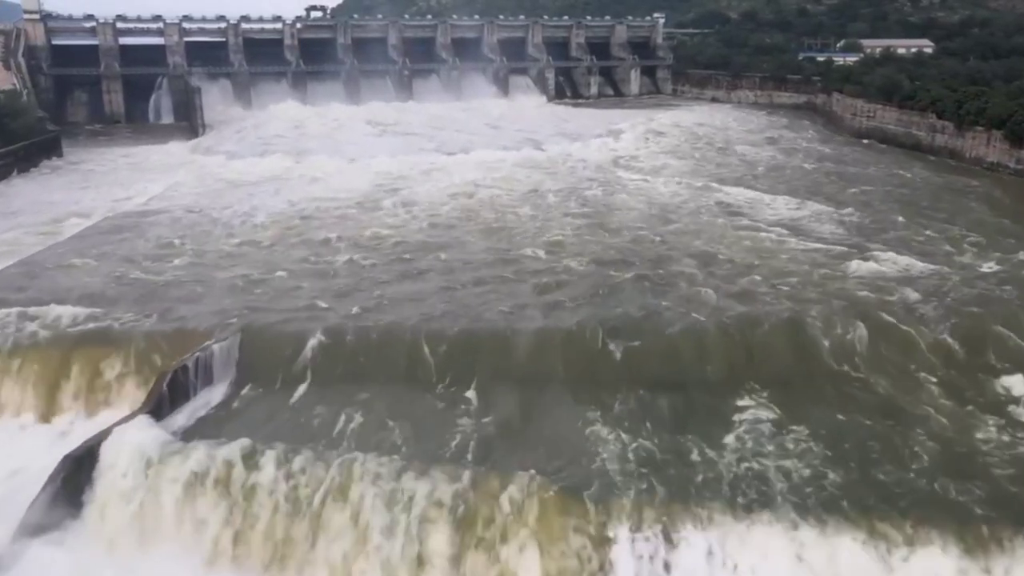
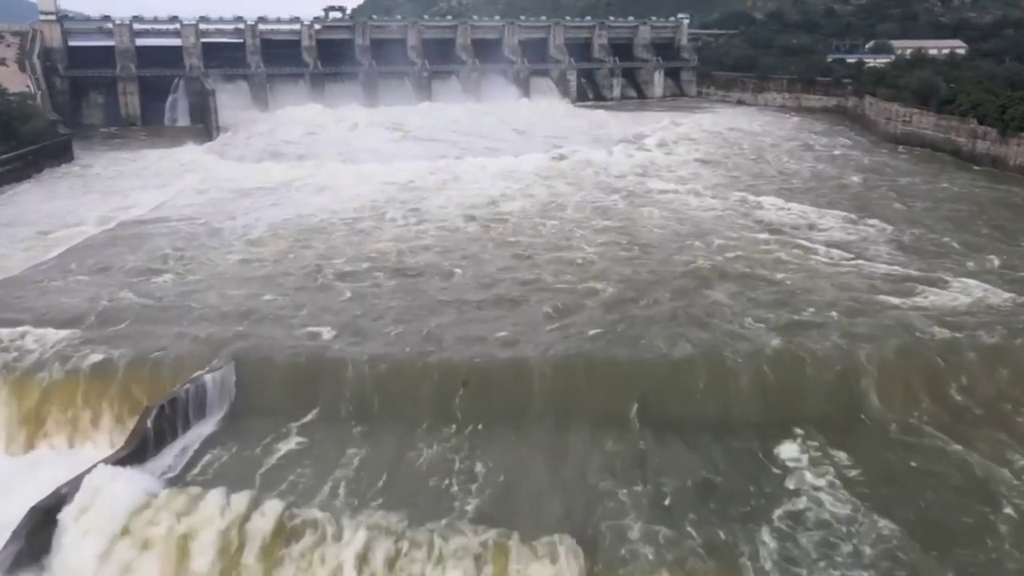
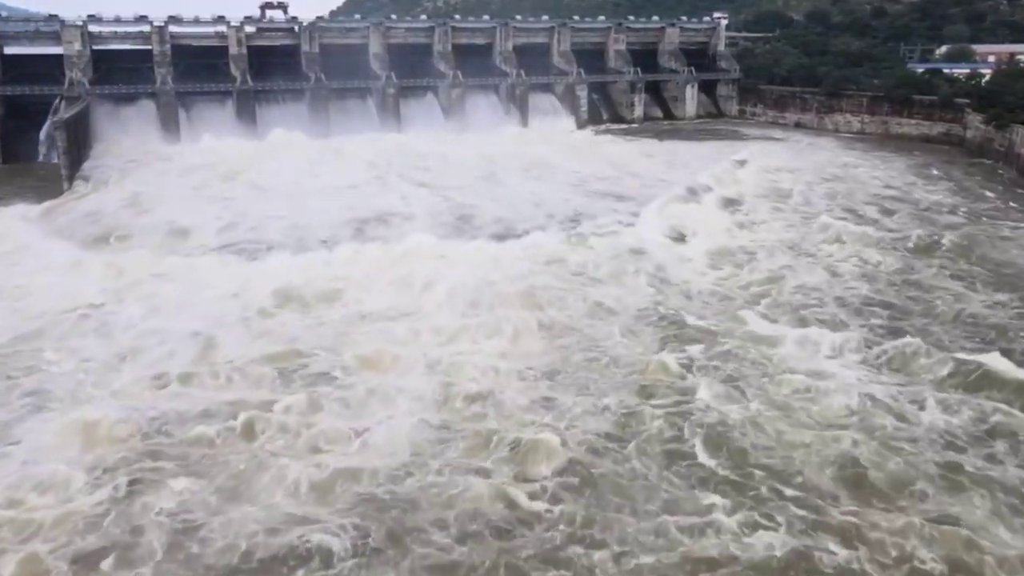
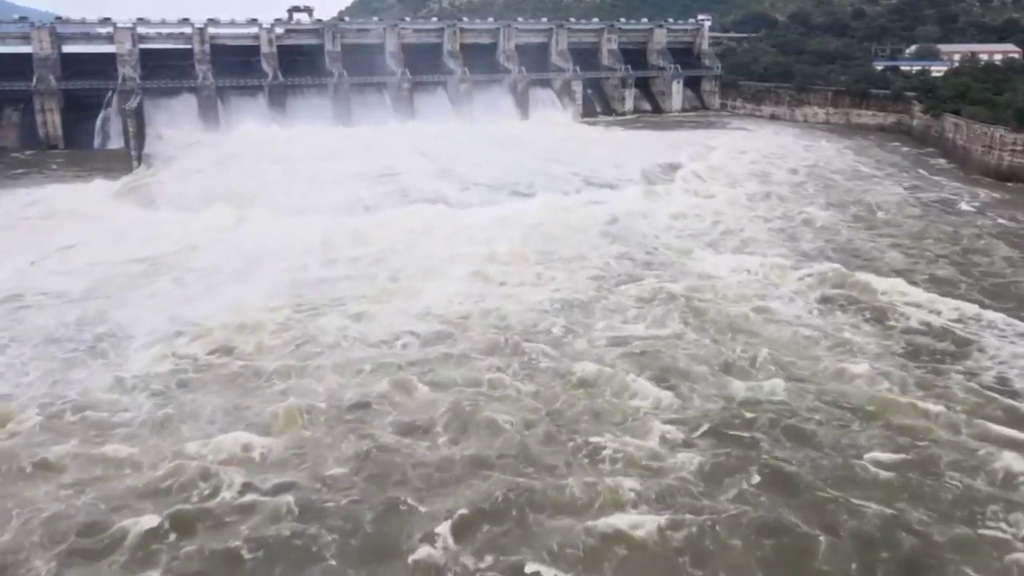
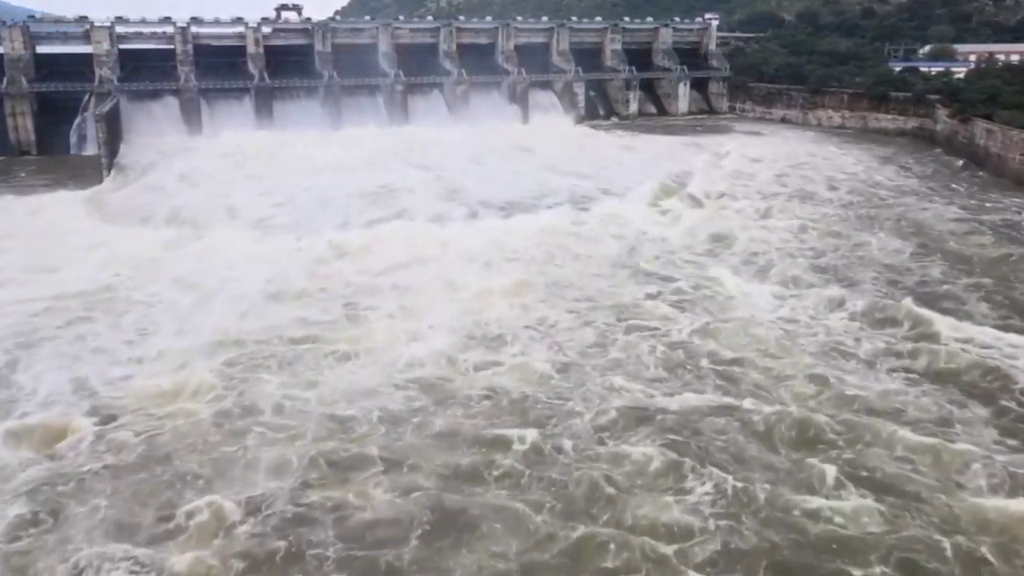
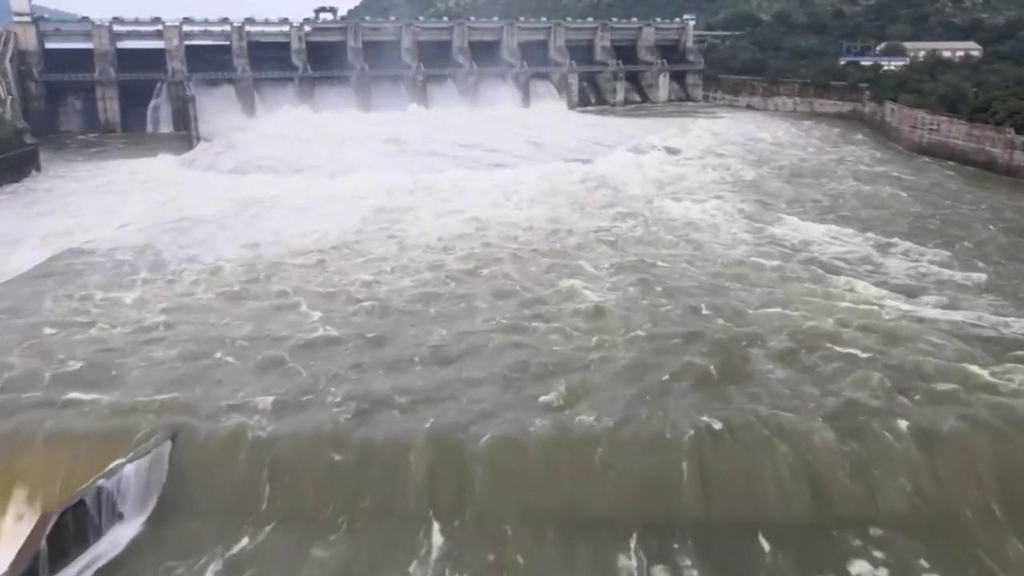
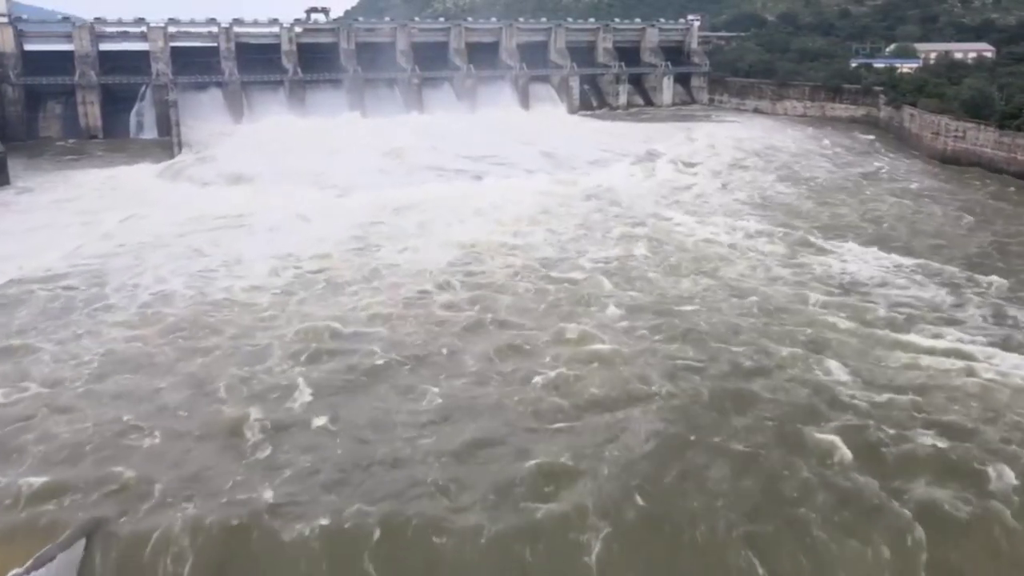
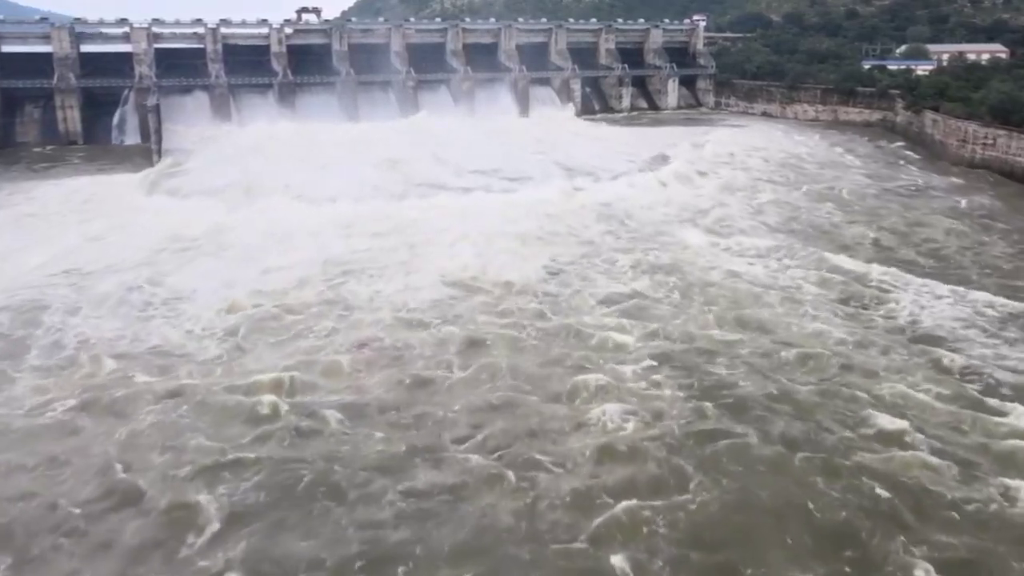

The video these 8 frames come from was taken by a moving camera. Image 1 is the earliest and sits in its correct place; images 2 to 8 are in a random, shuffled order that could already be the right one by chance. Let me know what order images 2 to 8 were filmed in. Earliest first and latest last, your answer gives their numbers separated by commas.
2, 6, 7, 8, 4, 5, 3
